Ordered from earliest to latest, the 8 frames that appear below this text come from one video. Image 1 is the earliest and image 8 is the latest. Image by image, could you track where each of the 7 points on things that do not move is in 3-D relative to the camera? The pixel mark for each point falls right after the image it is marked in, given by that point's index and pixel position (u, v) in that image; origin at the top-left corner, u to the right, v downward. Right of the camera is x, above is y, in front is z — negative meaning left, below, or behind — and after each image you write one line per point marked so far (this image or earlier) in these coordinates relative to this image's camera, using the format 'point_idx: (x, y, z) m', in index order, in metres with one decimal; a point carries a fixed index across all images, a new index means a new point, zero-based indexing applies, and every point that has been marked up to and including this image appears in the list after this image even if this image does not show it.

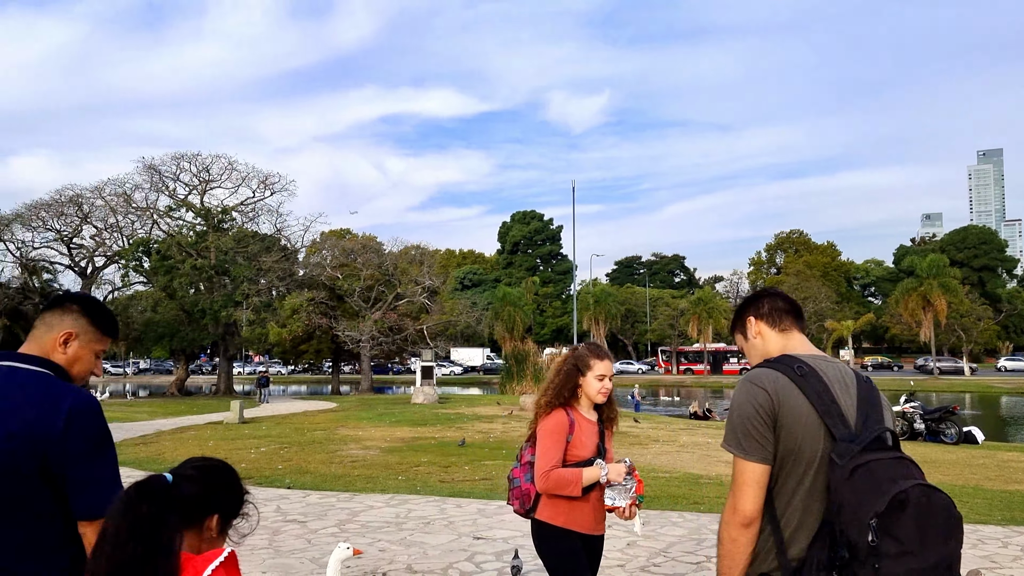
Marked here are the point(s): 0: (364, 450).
0: (-2.9, -3.2, +15.2) m
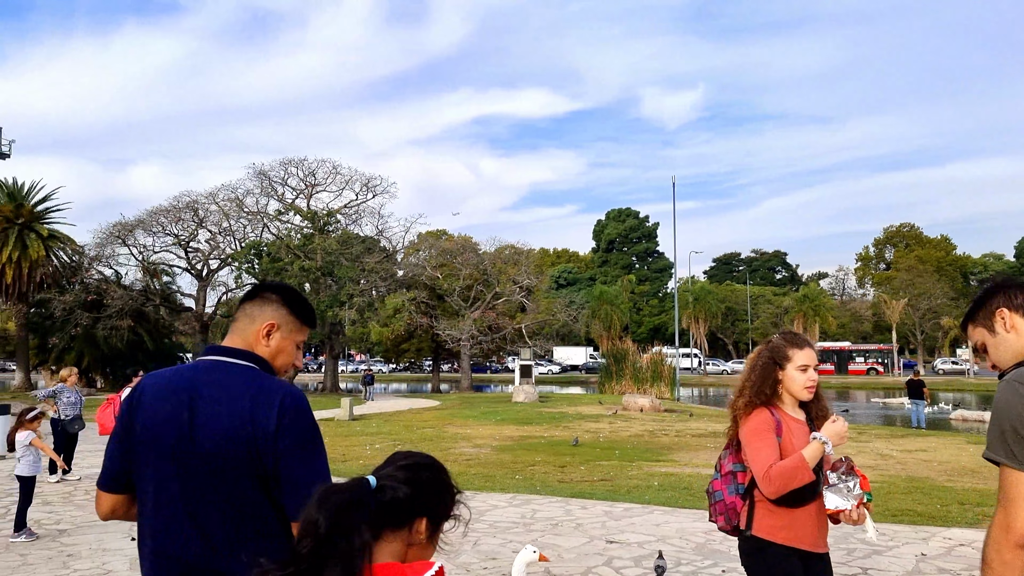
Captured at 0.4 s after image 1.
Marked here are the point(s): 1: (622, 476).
0: (-0.7, -3.1, +15.2) m
1: (+1.6, -2.7, +11.4) m
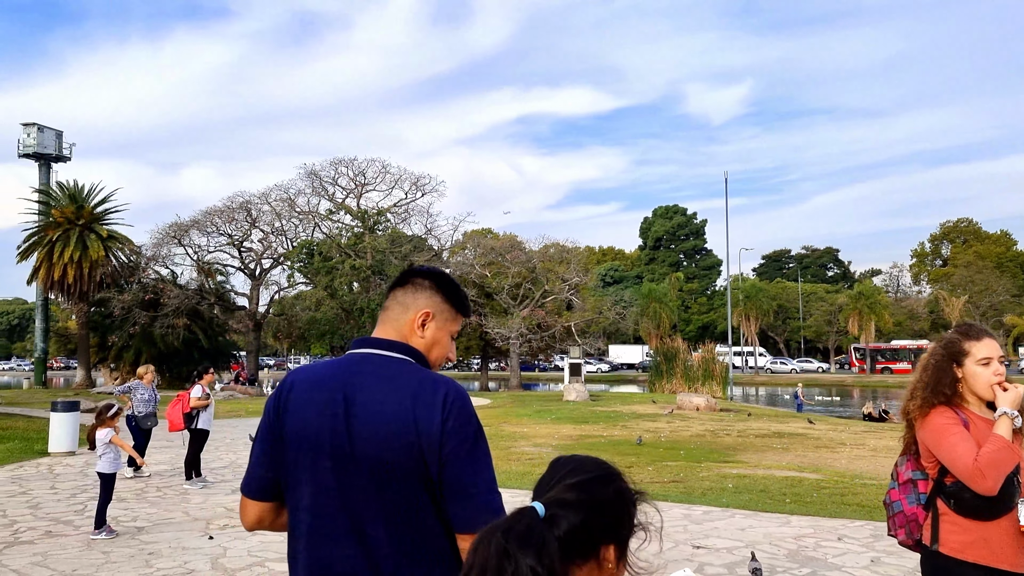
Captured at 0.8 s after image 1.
0: (+0.5, -3.1, +15.0) m
1: (+2.5, -2.7, +11.0) m
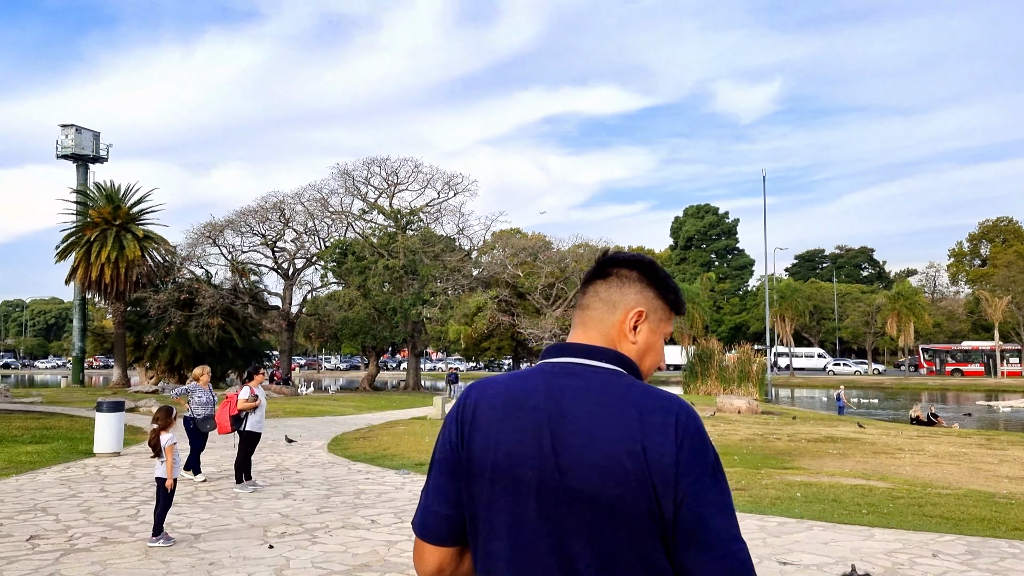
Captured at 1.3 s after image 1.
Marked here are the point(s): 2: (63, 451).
0: (+1.3, -3.0, +14.6) m
1: (+3.3, -2.7, +10.6) m
2: (-8.2, -3.0, +14.3) m
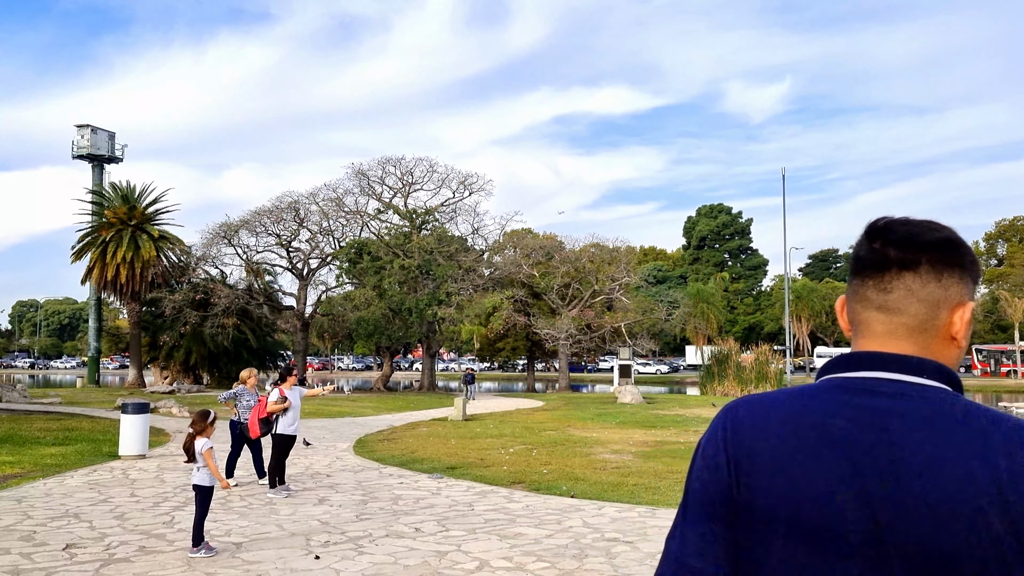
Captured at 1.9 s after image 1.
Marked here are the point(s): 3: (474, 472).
0: (+1.9, -3.0, +14.3) m
1: (+3.8, -2.6, +10.2) m
2: (-7.6, -3.0, +14.1) m
3: (-0.6, -2.8, +11.8) m
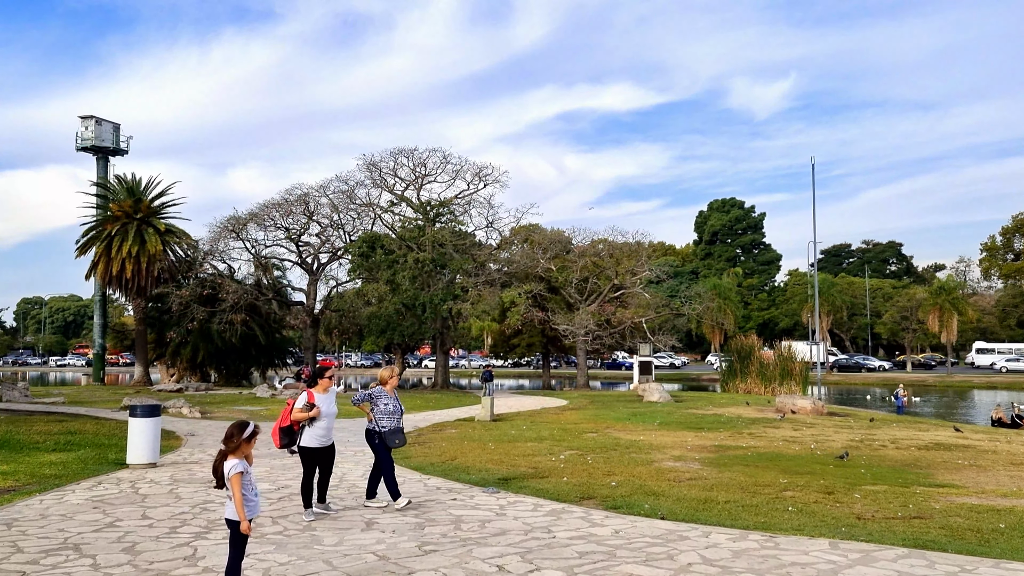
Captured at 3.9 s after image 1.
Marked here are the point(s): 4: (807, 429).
0: (+2.8, -2.8, +12.8) m
1: (+4.6, -2.5, +8.7) m
2: (-6.8, -2.8, +12.6) m
3: (+0.3, -2.6, +10.3) m
4: (+7.3, -3.5, +19.3) m
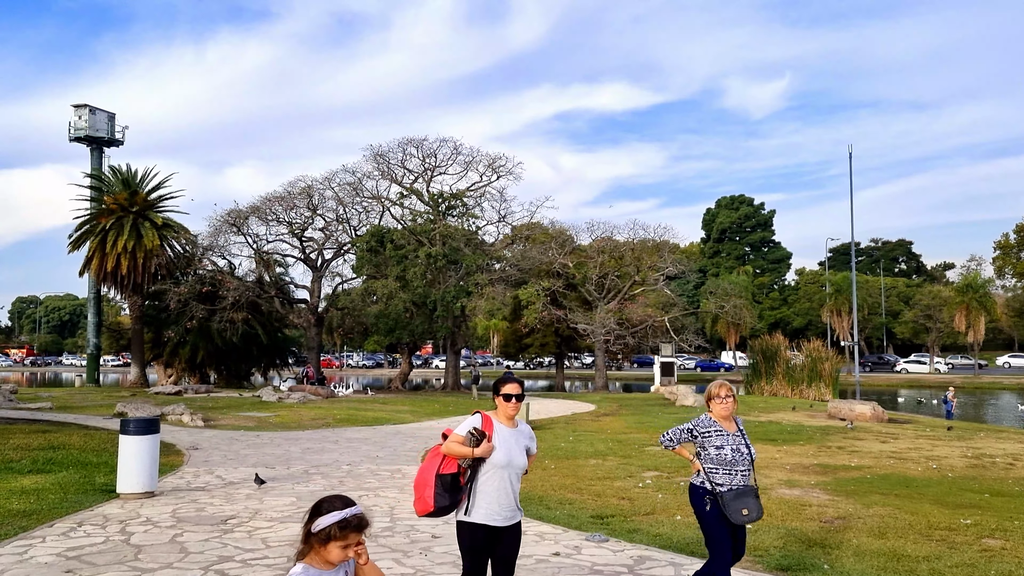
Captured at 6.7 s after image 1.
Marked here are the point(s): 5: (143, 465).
0: (+3.8, -2.7, +10.4) m
1: (+5.7, -2.3, +6.4) m
2: (-5.7, -2.6, +10.2) m
3: (+1.3, -2.4, +8.0) m
4: (+8.3, -3.3, +17.0) m
5: (-4.6, -2.2, +9.7) m
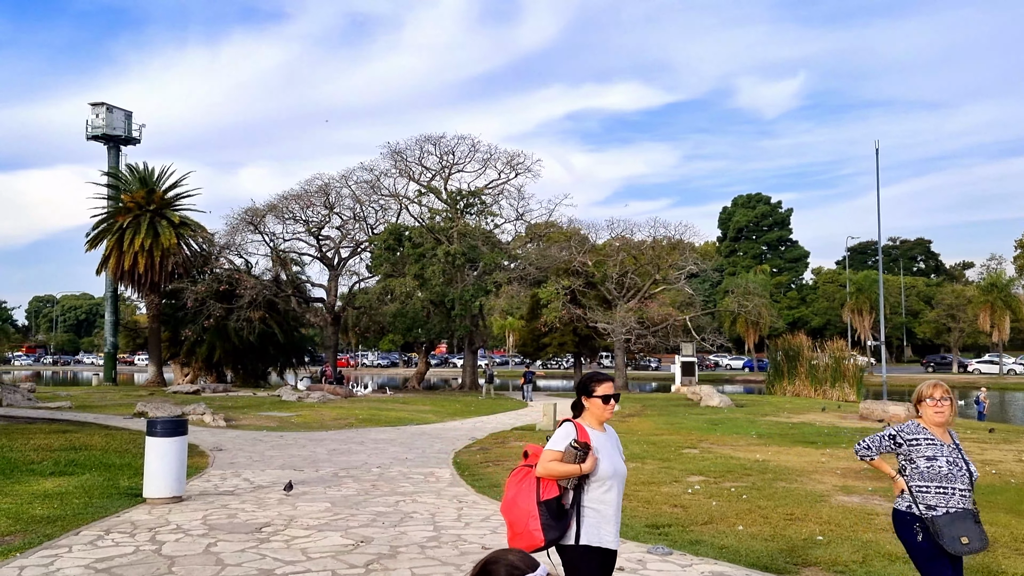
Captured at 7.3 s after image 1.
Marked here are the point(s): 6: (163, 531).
0: (+4.3, -2.6, +9.9) m
1: (+6.2, -2.2, +5.8) m
2: (-5.2, -2.6, +9.8) m
3: (+1.8, -2.4, +7.4) m
4: (+8.9, -3.3, +16.3) m
5: (-4.0, -2.1, +9.3) m
6: (-3.4, -2.3, +7.6) m
